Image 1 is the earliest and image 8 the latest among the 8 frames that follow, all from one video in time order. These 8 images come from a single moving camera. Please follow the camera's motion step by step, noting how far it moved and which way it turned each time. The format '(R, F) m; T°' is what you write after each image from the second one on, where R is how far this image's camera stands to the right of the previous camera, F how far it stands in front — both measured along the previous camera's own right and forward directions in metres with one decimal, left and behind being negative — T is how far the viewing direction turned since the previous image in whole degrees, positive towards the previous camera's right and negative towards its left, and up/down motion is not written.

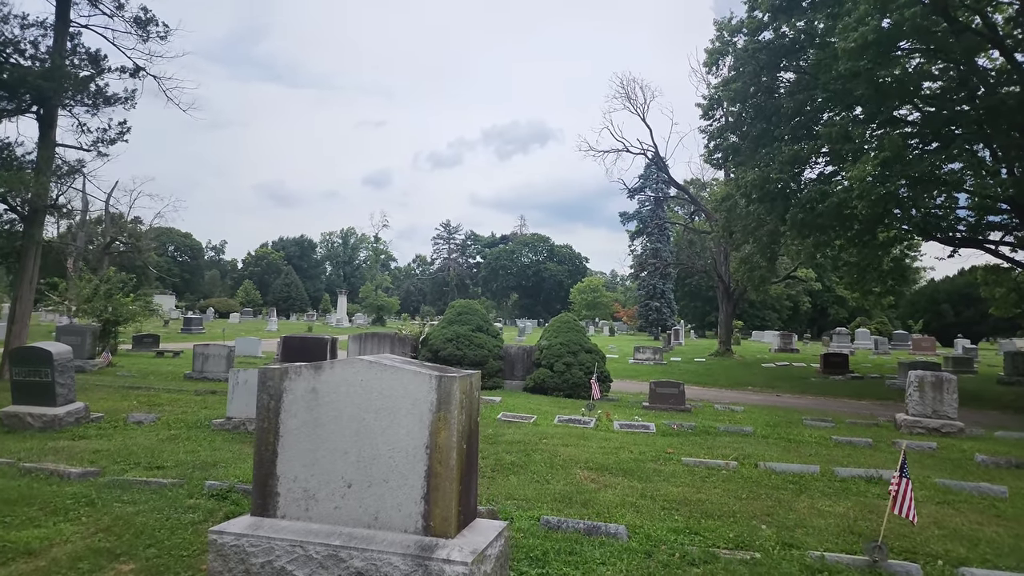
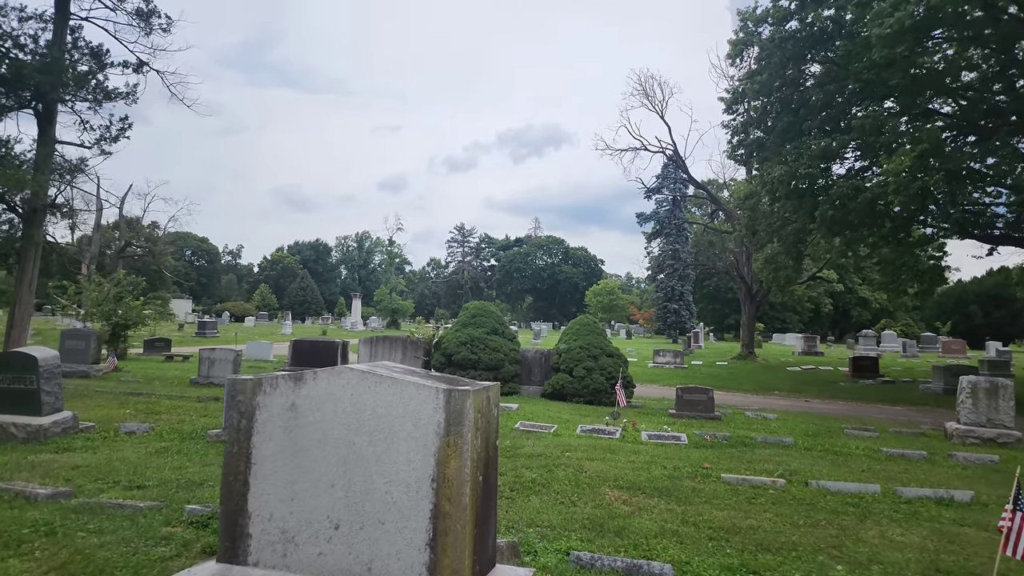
(-0.1, +0.7) m; -1°
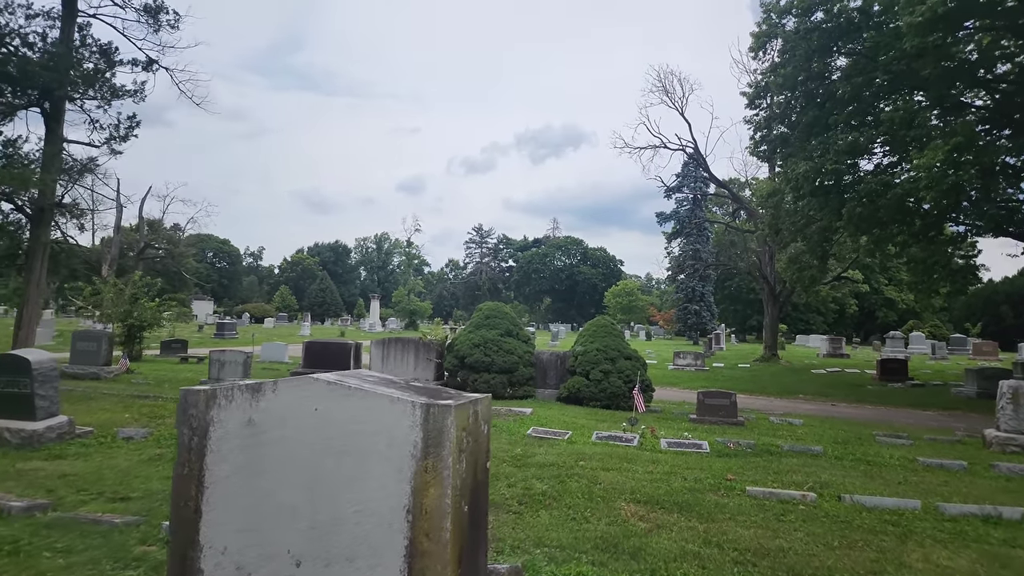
(+0.1, +0.4) m; -2°
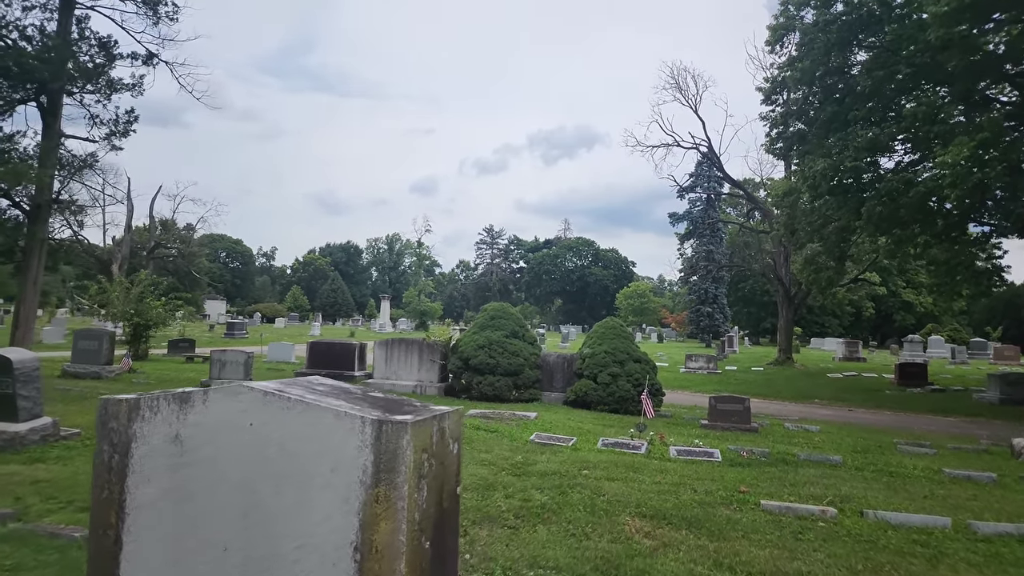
(+0.1, +0.4) m; -1°
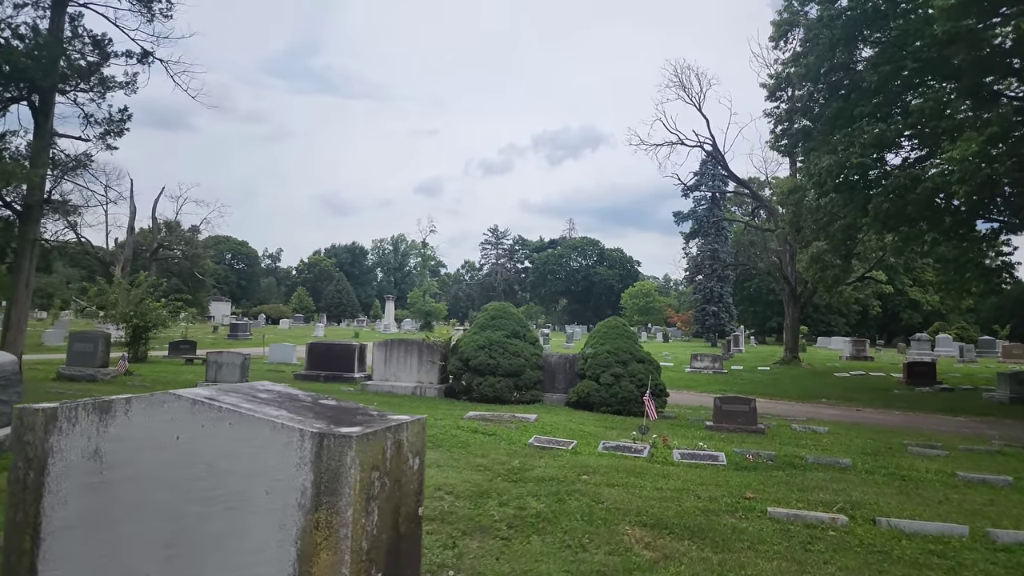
(+0.1, +0.3) m; 0°
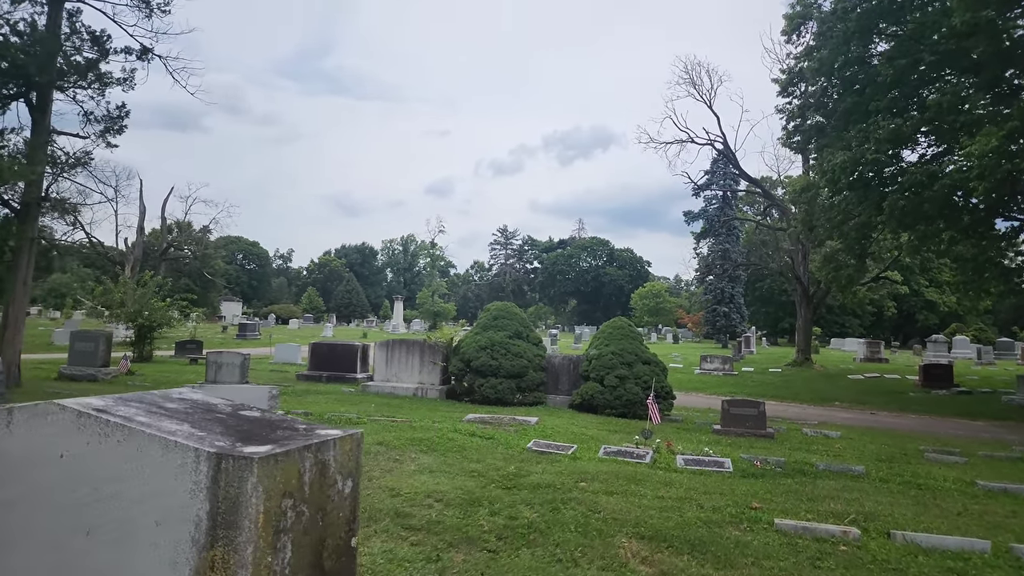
(+0.2, +0.3) m; -1°
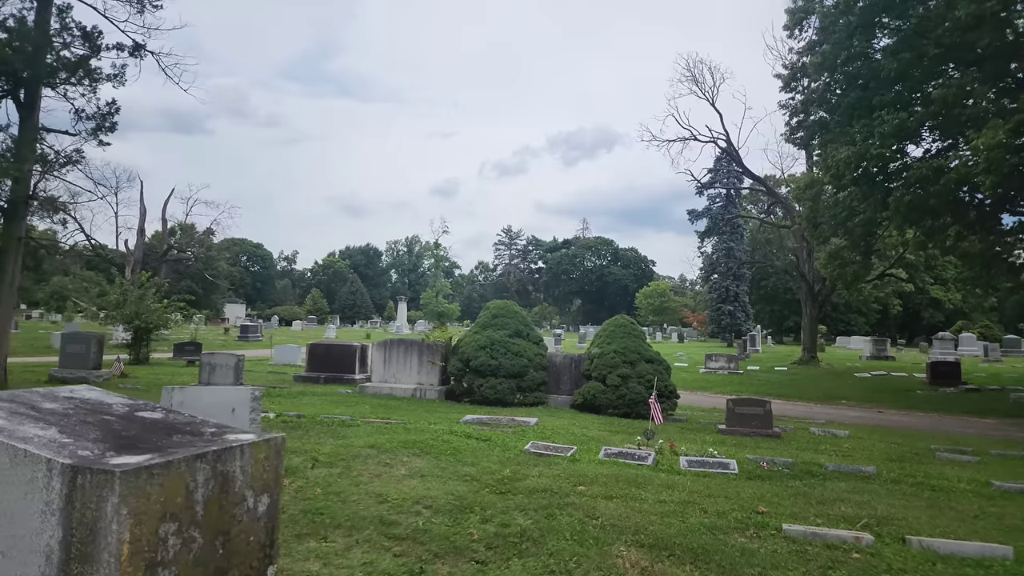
(+0.1, +0.3) m; 0°
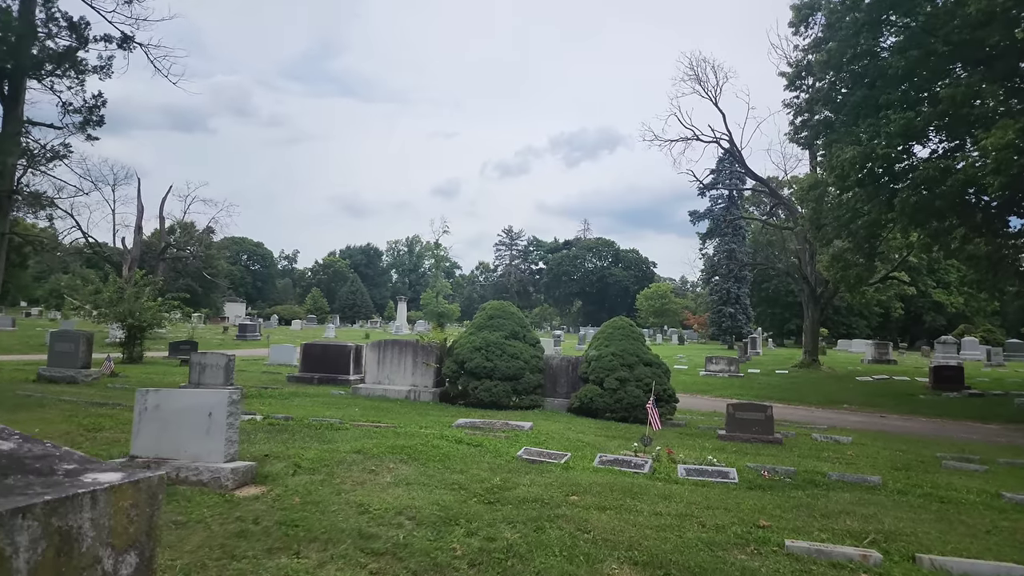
(+0.1, +0.3) m; 0°
